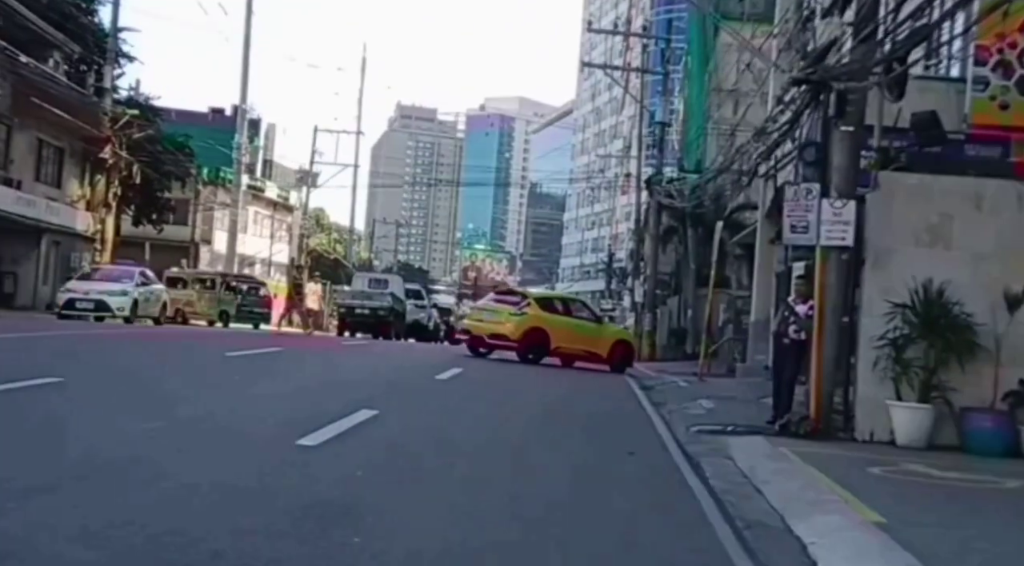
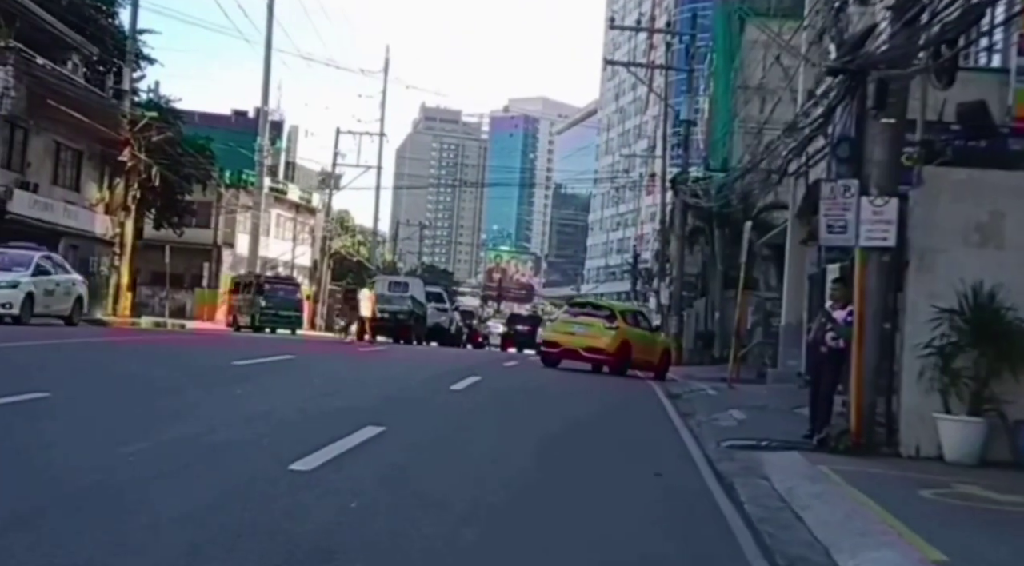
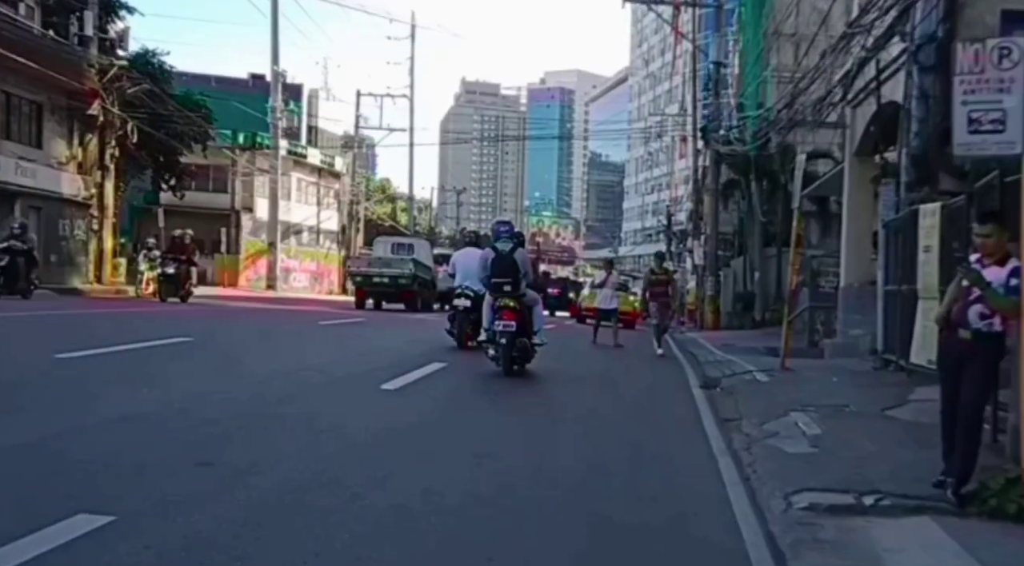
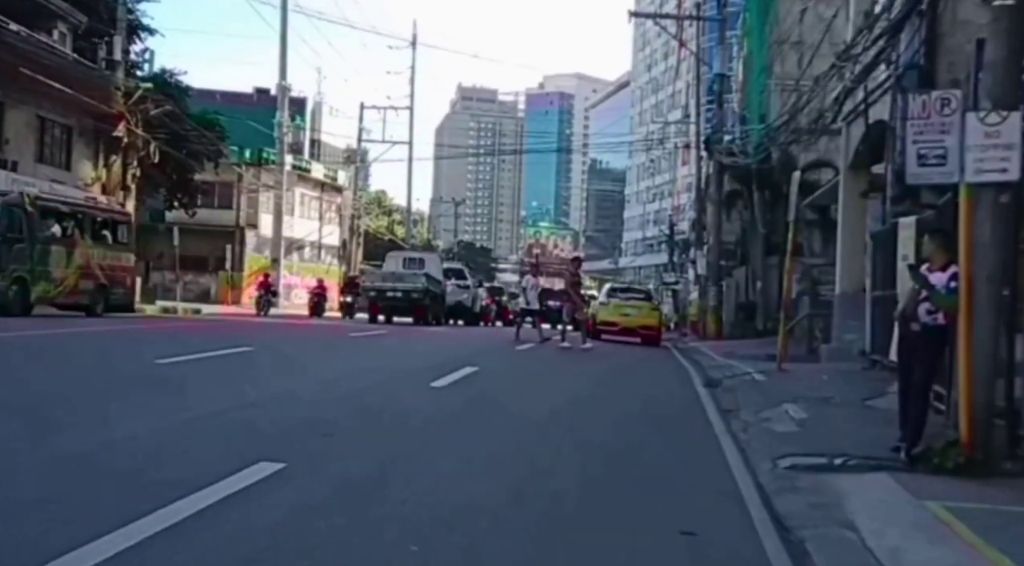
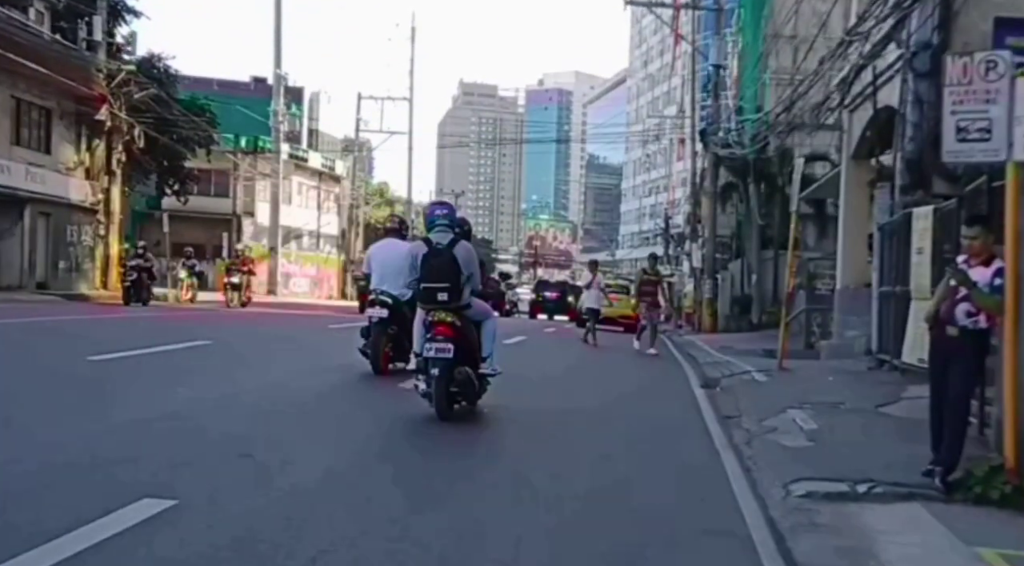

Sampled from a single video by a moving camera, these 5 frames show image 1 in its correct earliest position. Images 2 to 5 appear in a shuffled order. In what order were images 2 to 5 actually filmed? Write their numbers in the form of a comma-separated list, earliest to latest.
2, 4, 5, 3
